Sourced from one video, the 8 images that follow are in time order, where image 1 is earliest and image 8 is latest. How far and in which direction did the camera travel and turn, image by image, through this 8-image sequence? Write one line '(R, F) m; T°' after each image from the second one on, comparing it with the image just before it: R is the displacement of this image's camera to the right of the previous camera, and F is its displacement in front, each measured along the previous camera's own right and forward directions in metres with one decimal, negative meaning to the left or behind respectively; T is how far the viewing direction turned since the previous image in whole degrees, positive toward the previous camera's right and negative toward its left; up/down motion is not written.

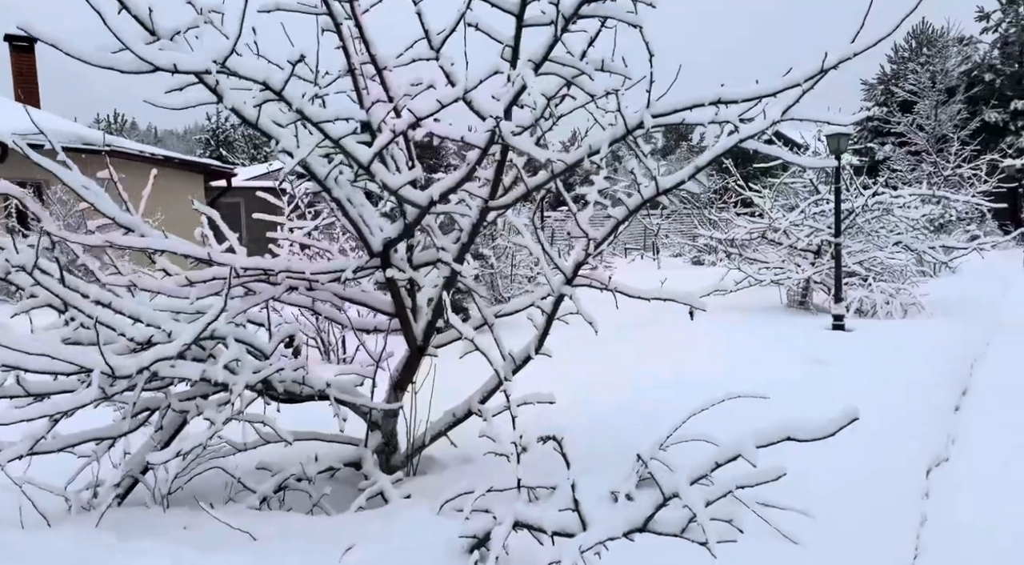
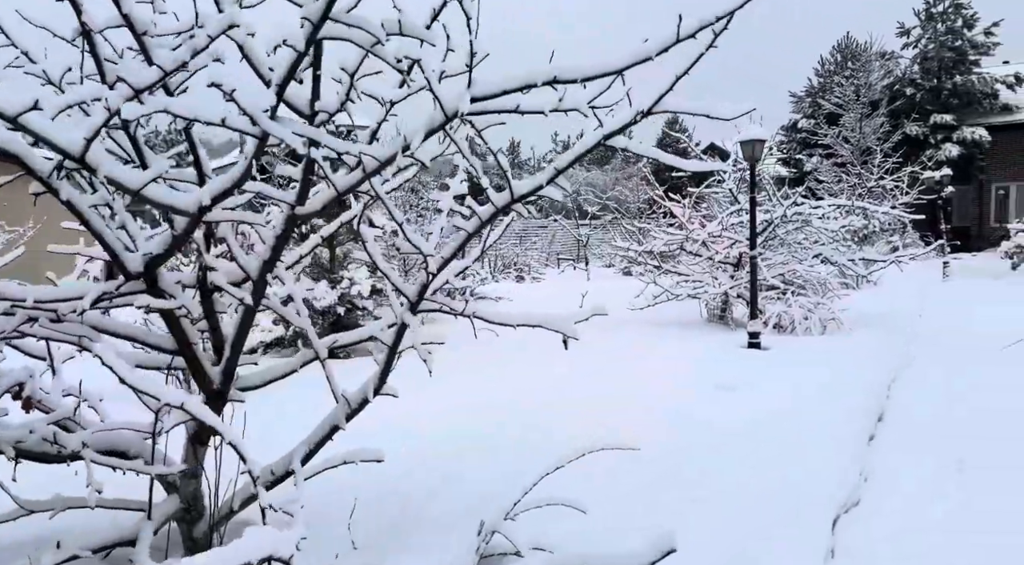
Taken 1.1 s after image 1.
(+0.5, +0.7) m; +4°
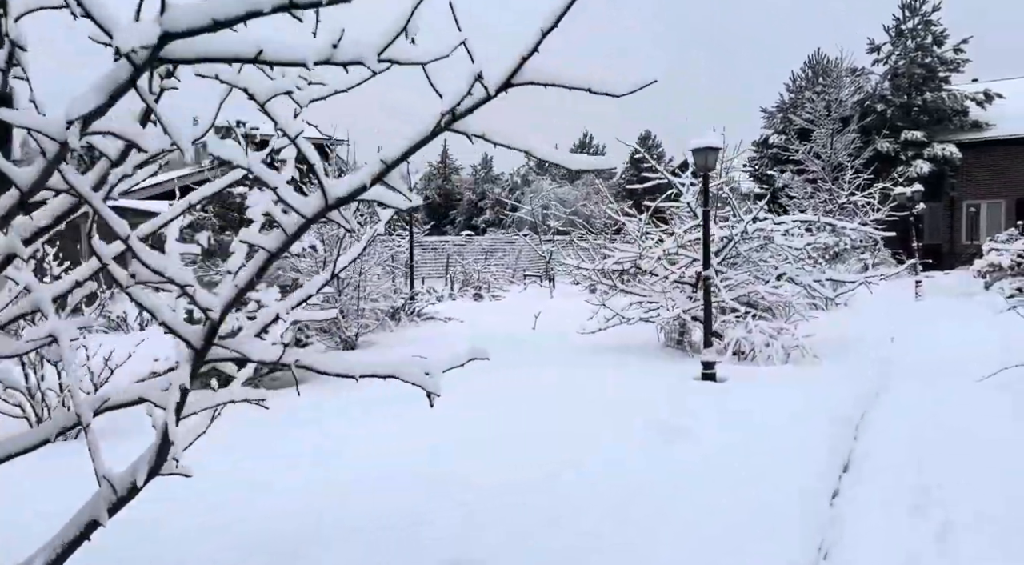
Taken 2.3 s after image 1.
(+0.5, +0.9) m; +2°
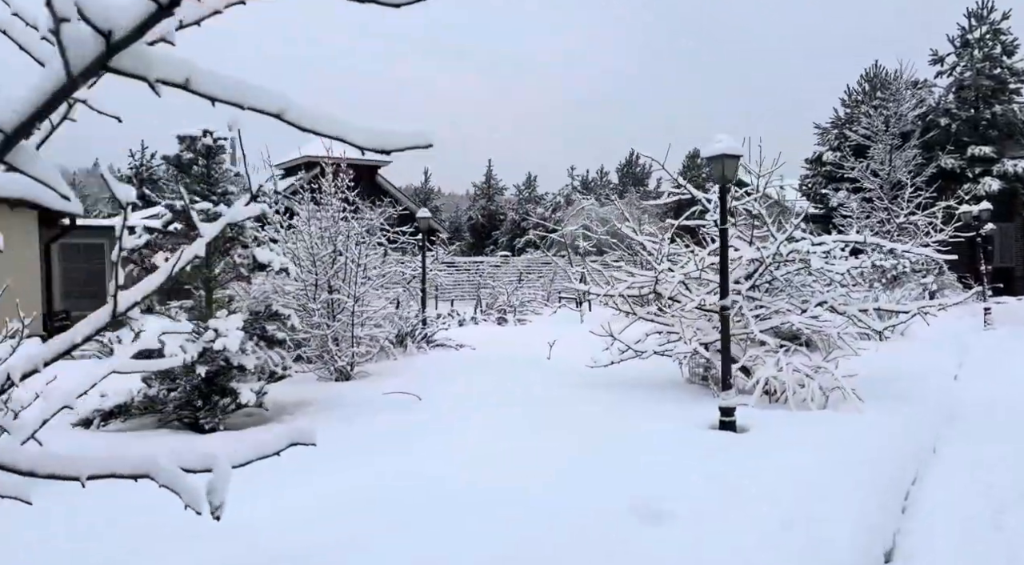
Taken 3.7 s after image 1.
(+0.6, +1.0) m; -4°
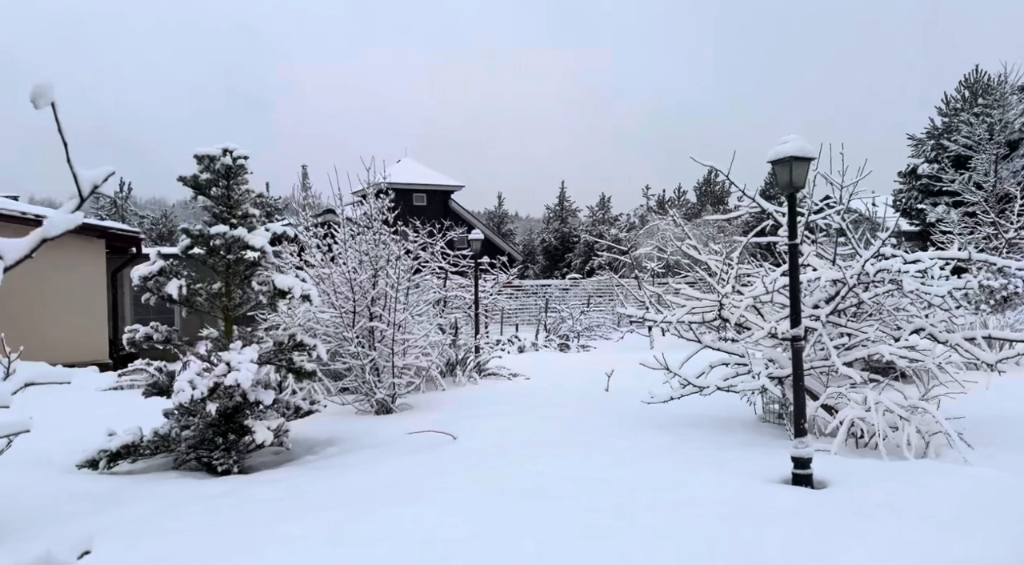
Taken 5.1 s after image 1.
(+0.4, +0.8) m; -6°
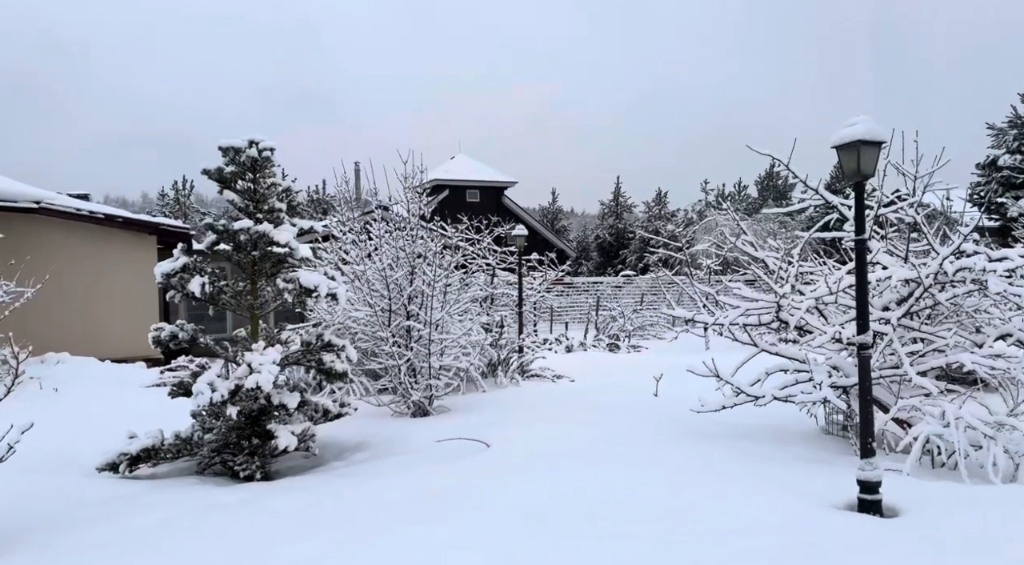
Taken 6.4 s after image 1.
(+0.2, +0.5) m; -4°
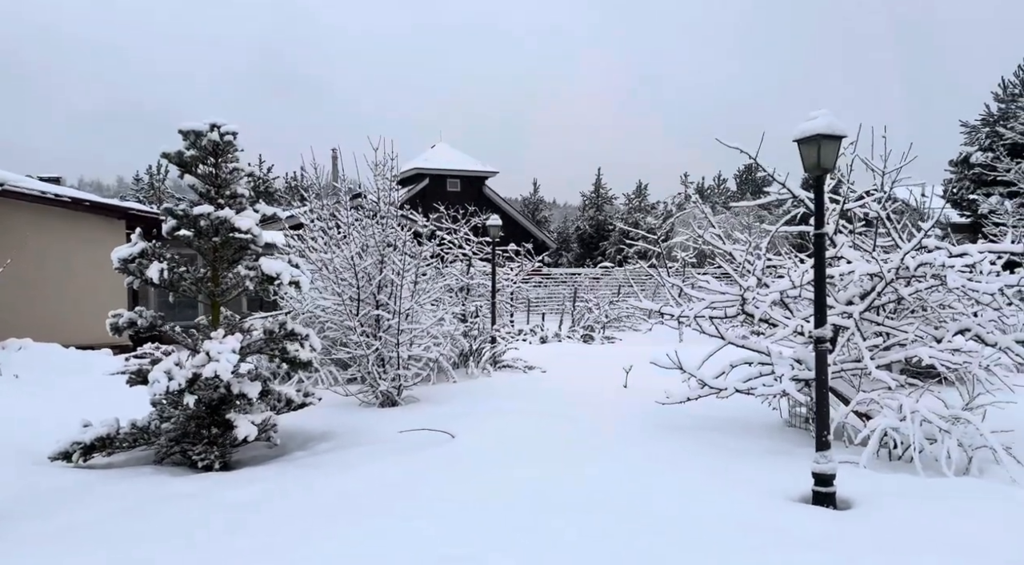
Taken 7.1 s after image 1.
(+0.2, 0.0) m; +1°
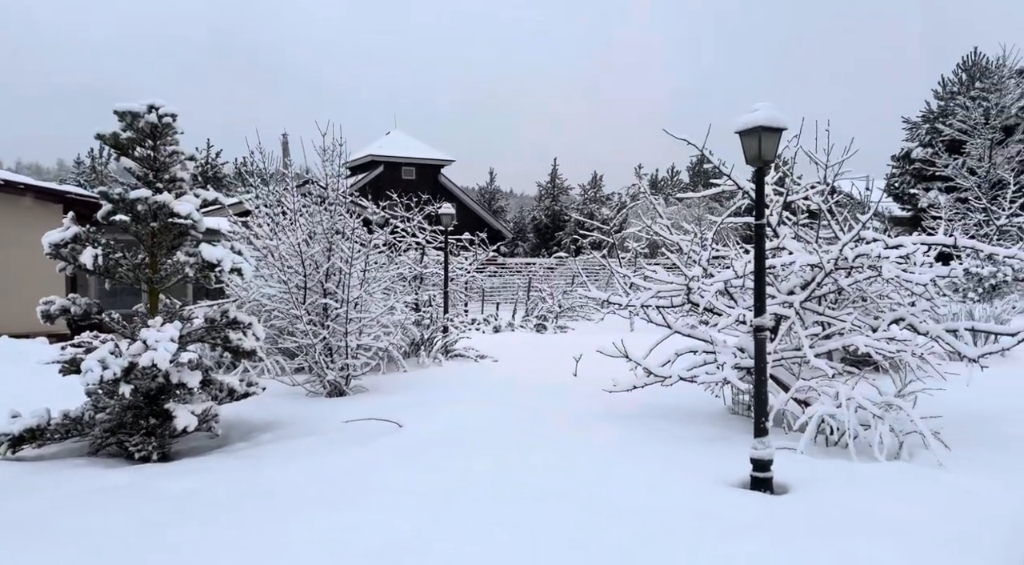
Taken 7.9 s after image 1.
(+0.1, 0.0) m; +3°
